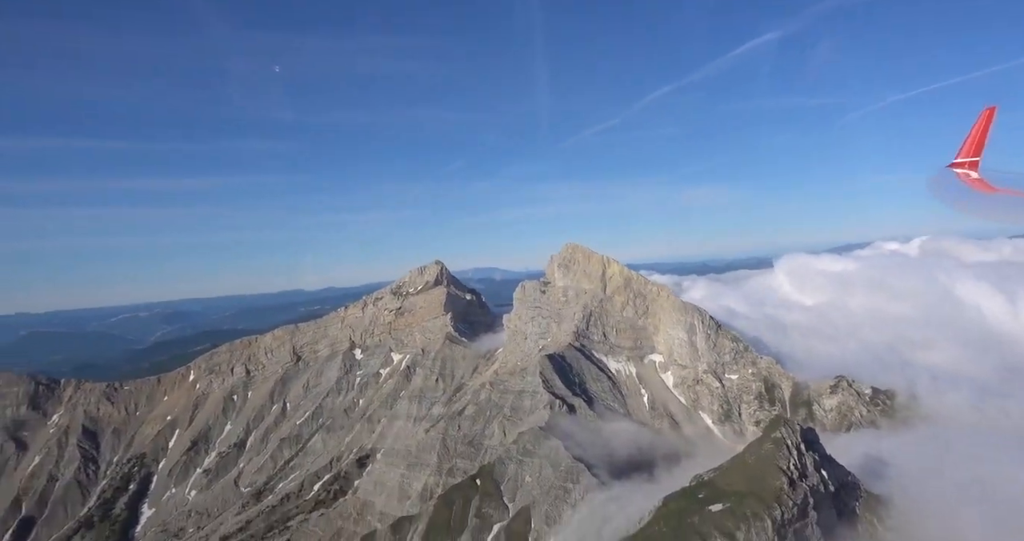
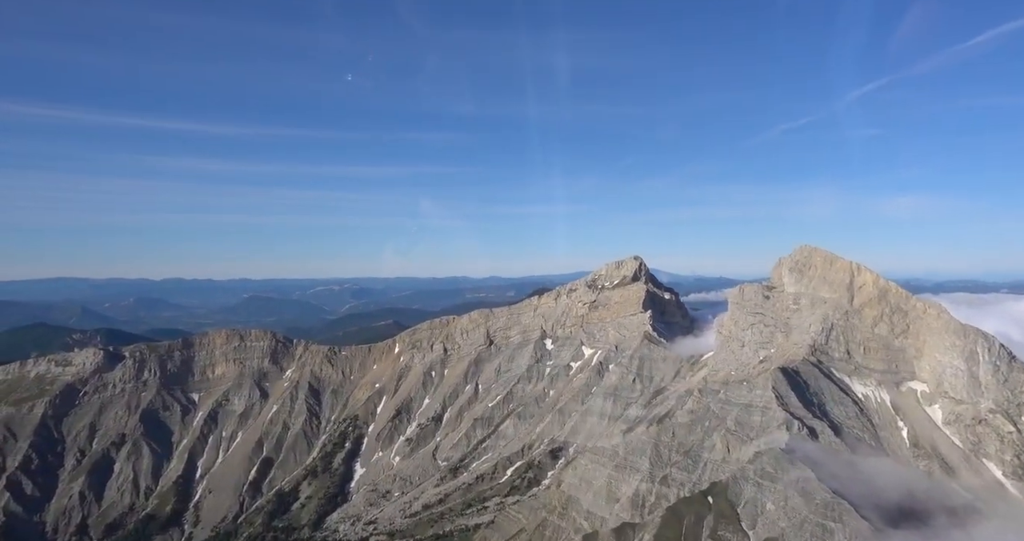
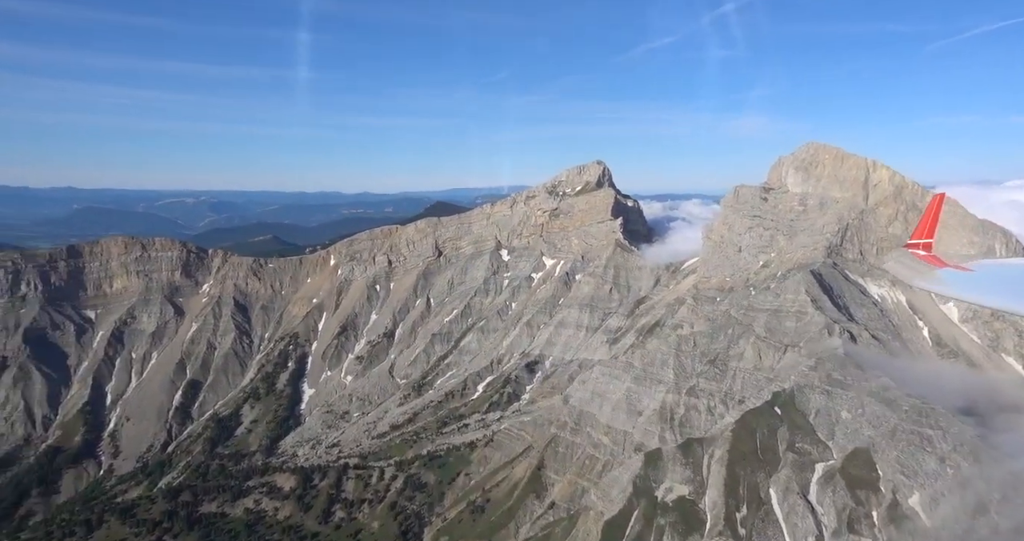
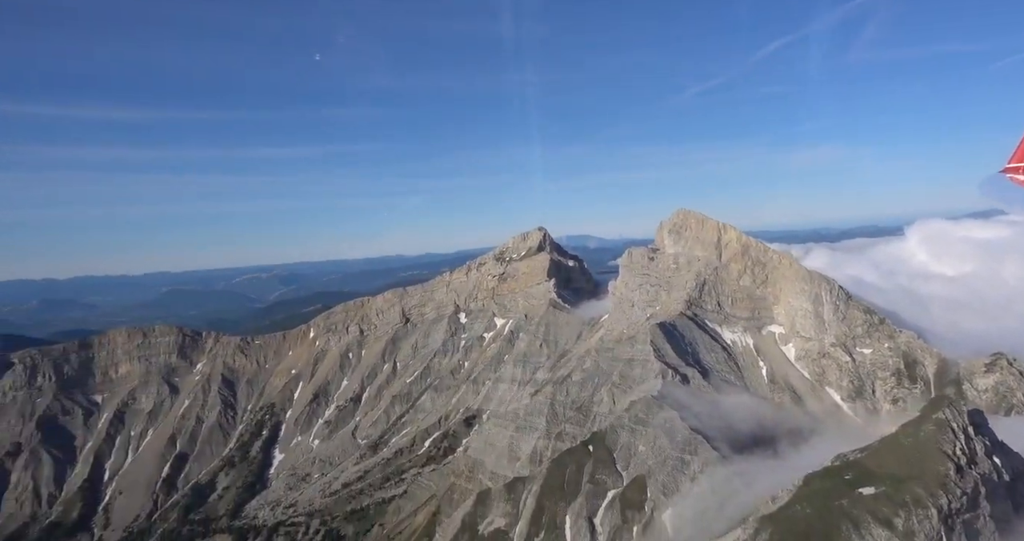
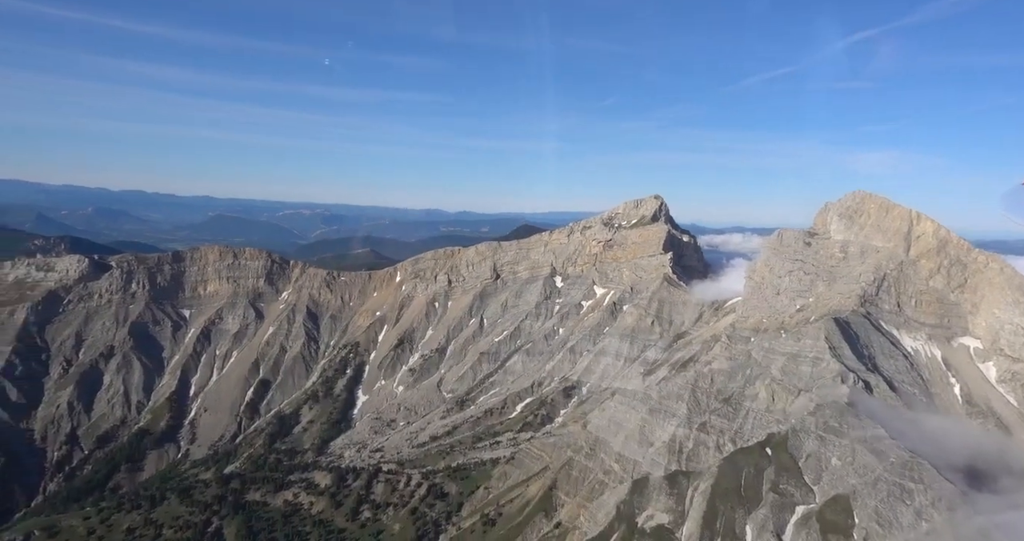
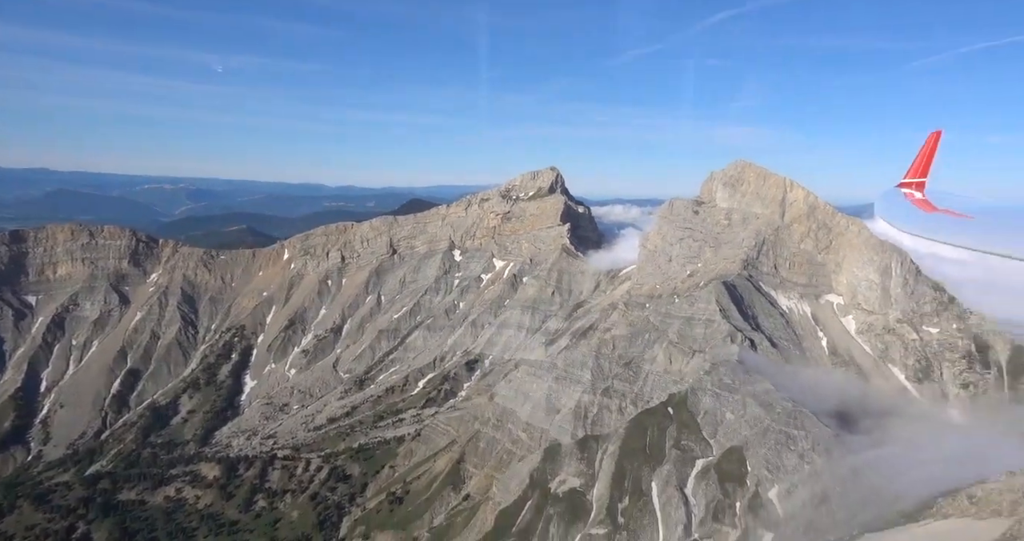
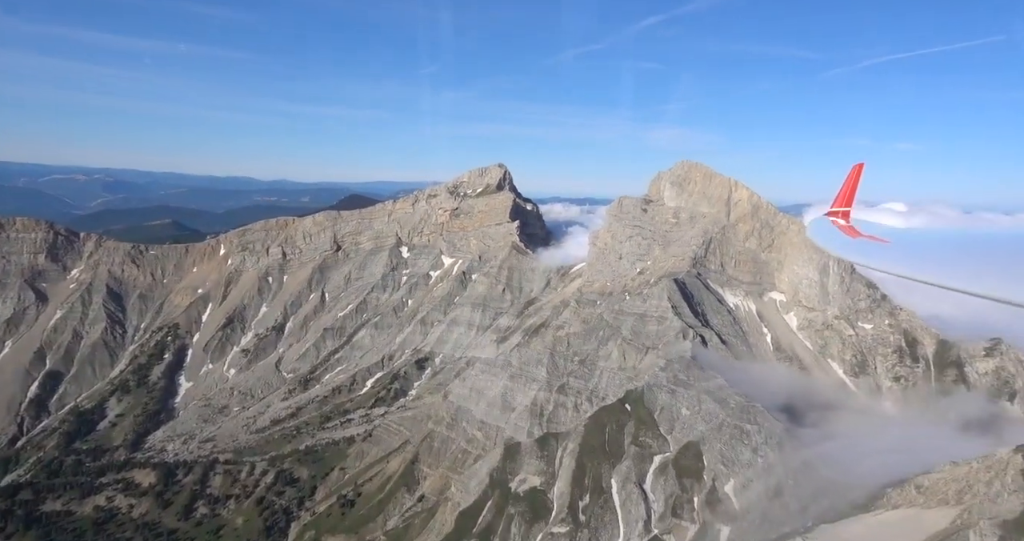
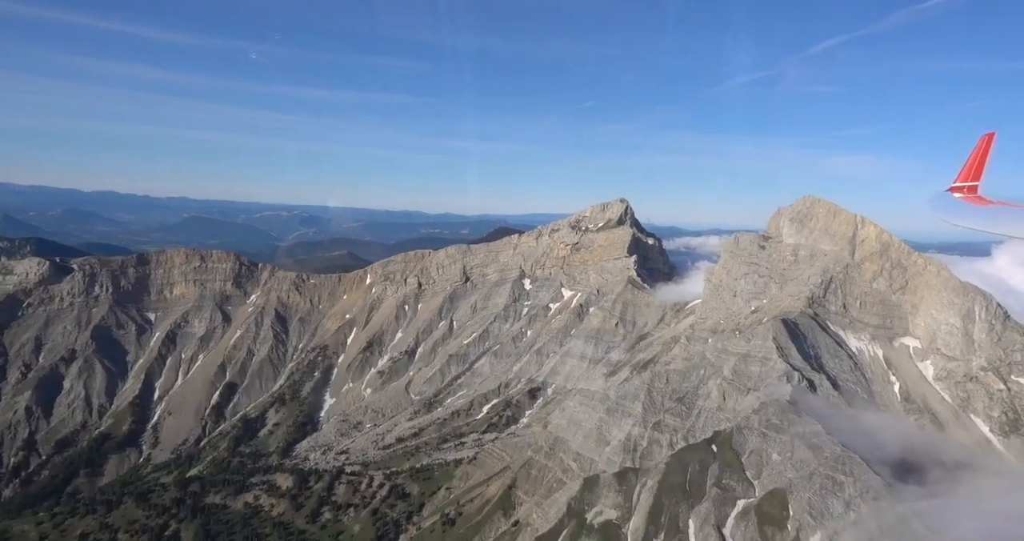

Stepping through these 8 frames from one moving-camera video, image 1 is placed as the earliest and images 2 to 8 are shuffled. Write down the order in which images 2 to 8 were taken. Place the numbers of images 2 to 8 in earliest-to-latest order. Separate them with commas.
4, 2, 8, 5, 6, 7, 3
